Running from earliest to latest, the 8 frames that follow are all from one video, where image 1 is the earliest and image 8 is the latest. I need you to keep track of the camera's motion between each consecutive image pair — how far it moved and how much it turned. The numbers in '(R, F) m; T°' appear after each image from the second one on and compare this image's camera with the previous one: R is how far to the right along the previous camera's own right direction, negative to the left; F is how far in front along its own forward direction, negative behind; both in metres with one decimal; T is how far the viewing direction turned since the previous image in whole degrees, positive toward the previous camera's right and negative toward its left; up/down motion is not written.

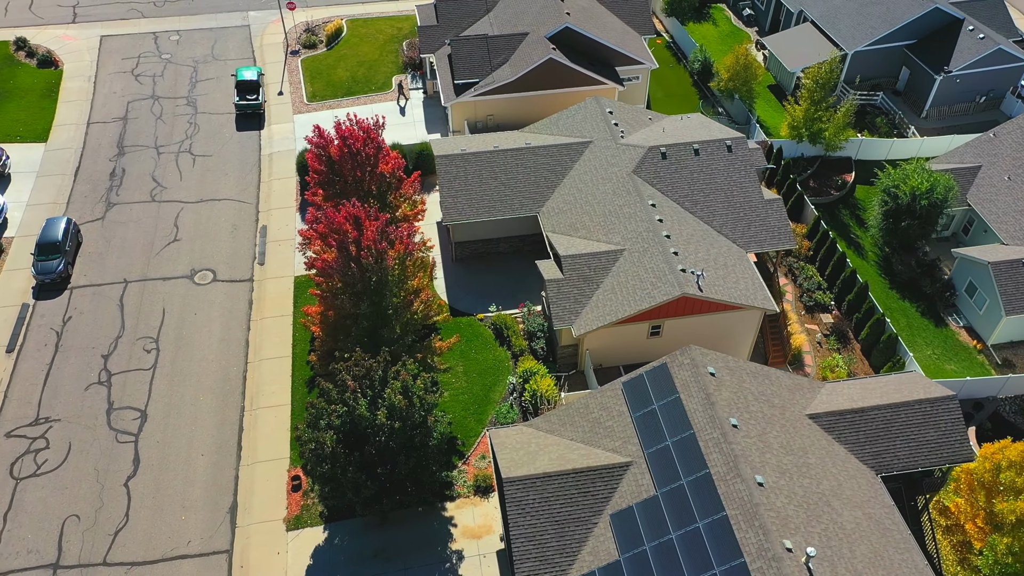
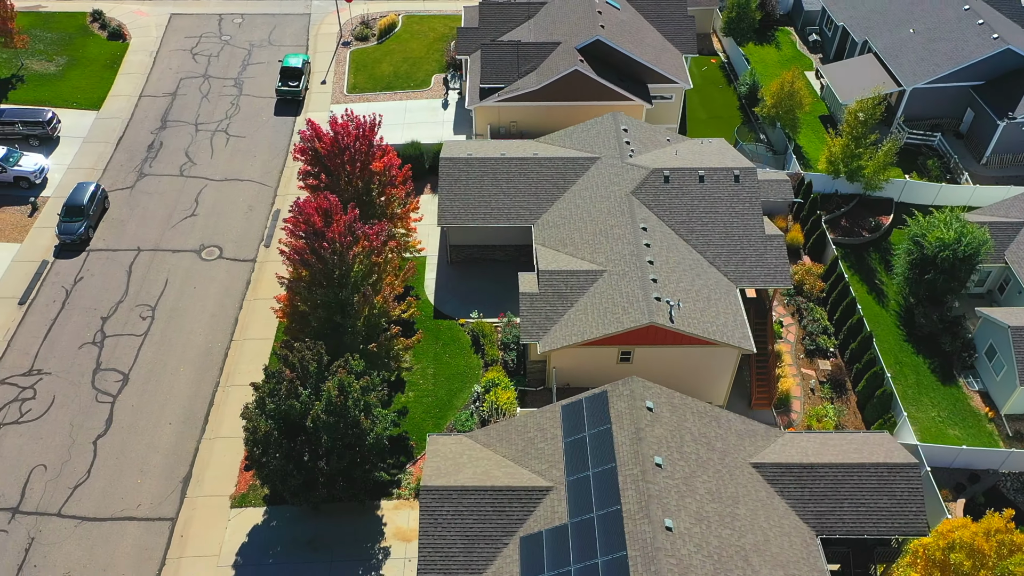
(+3.9, +0.3) m; -6°
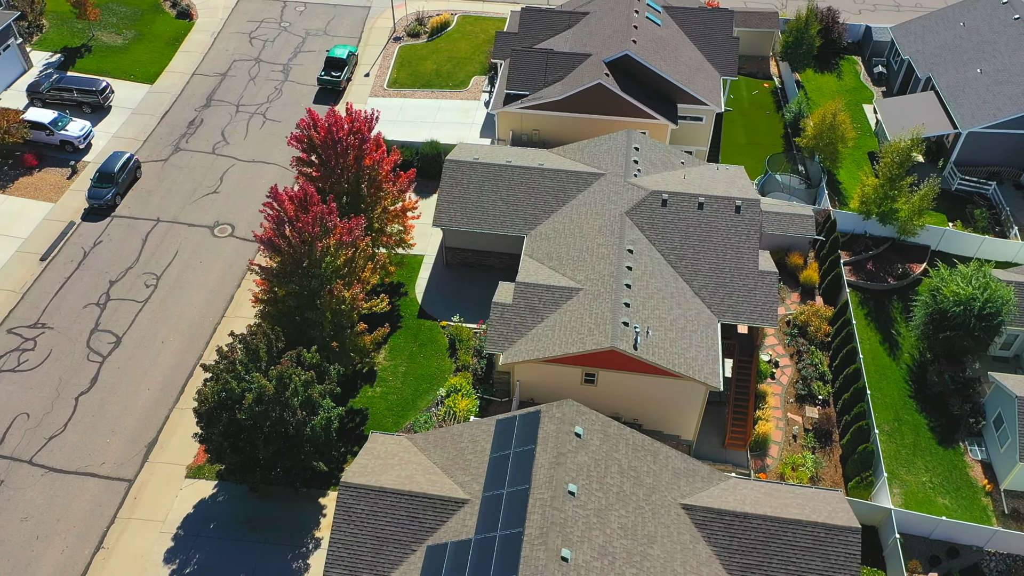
(+3.9, +0.4) m; -6°
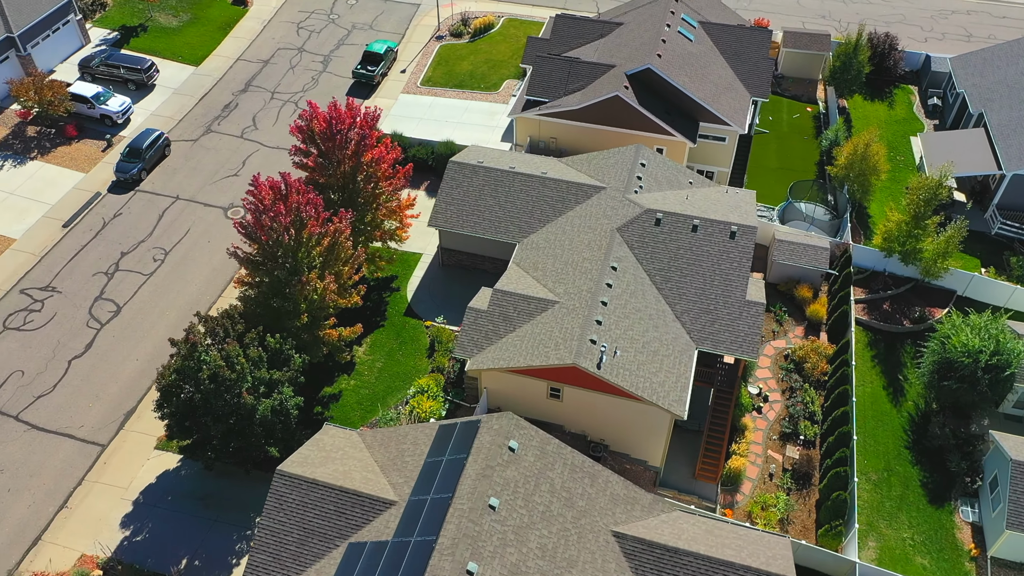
(+3.3, +0.3) m; -5°
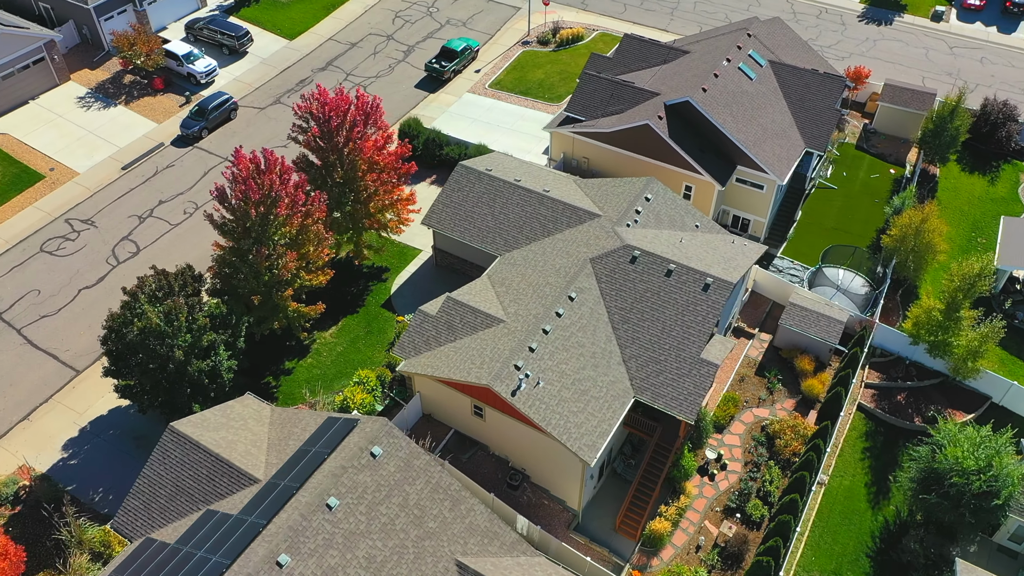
(+6.5, +1.0) m; -11°
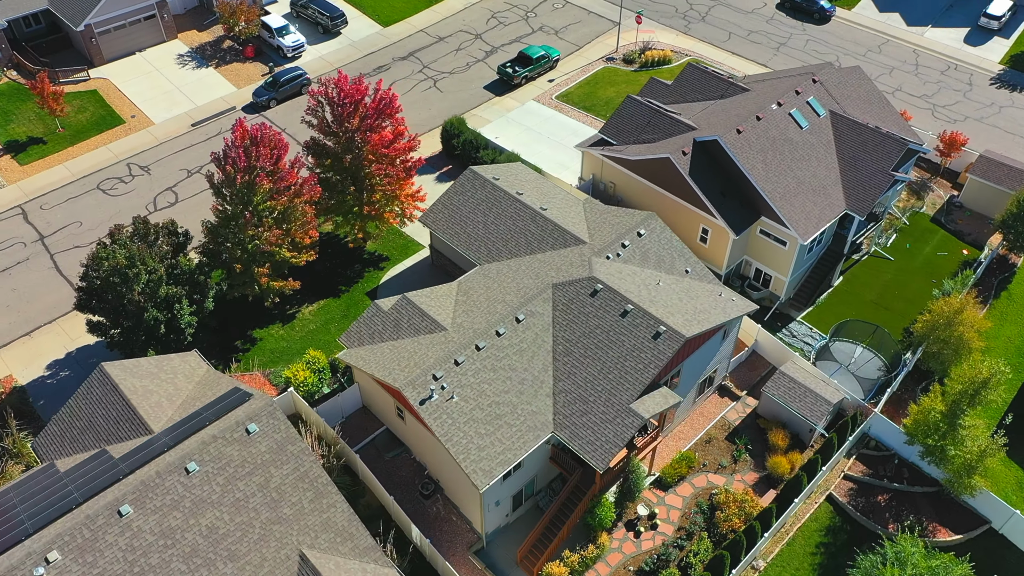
(+6.4, +1.0) m; -11°
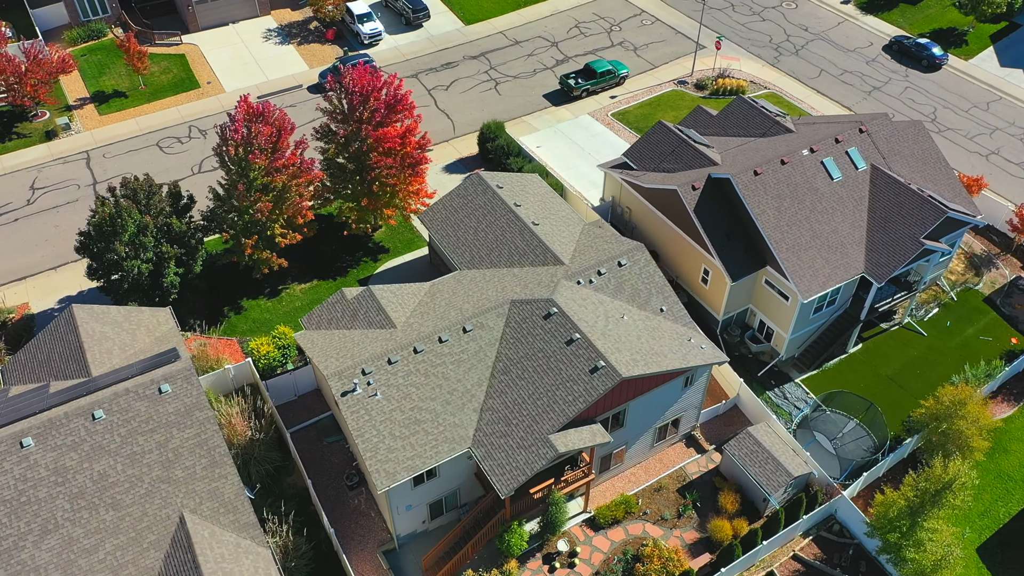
(+5.6, +0.8) m; -9°
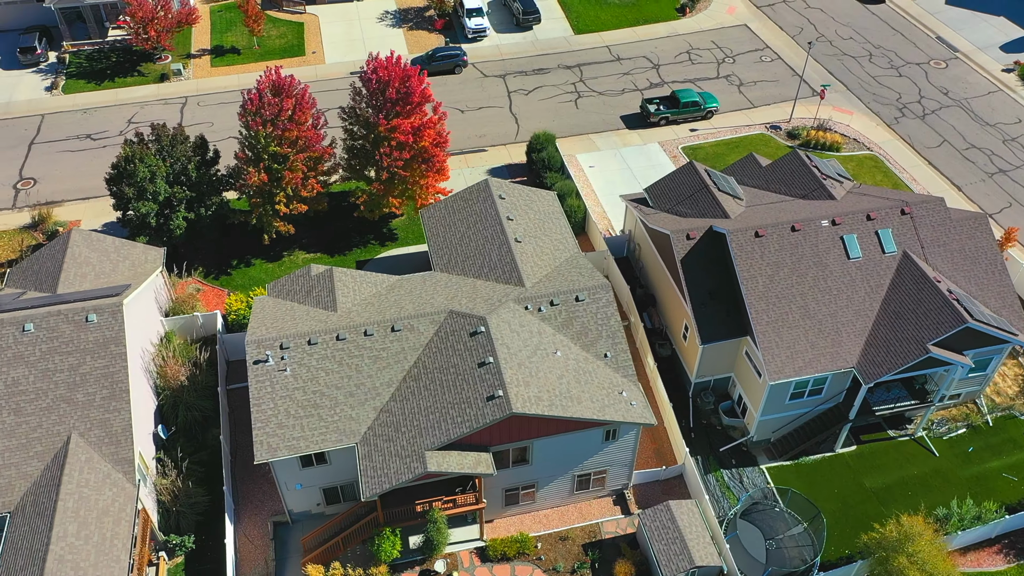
(+7.4, +1.4) m; -13°
